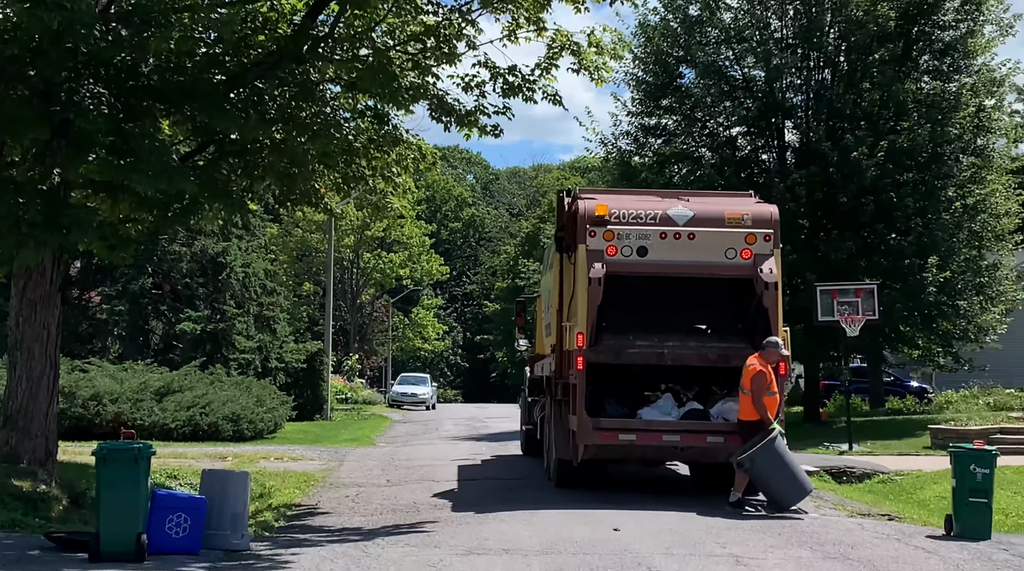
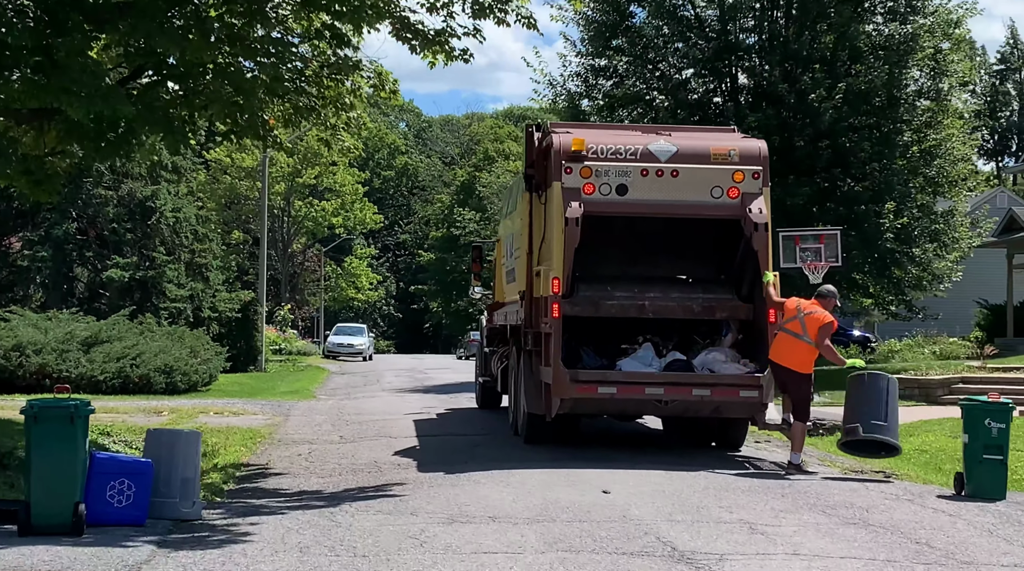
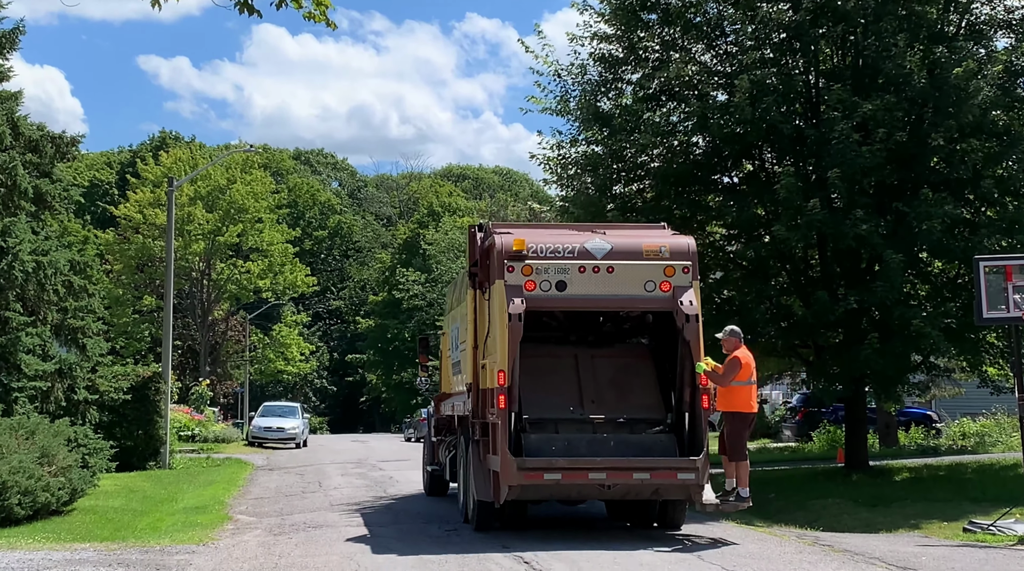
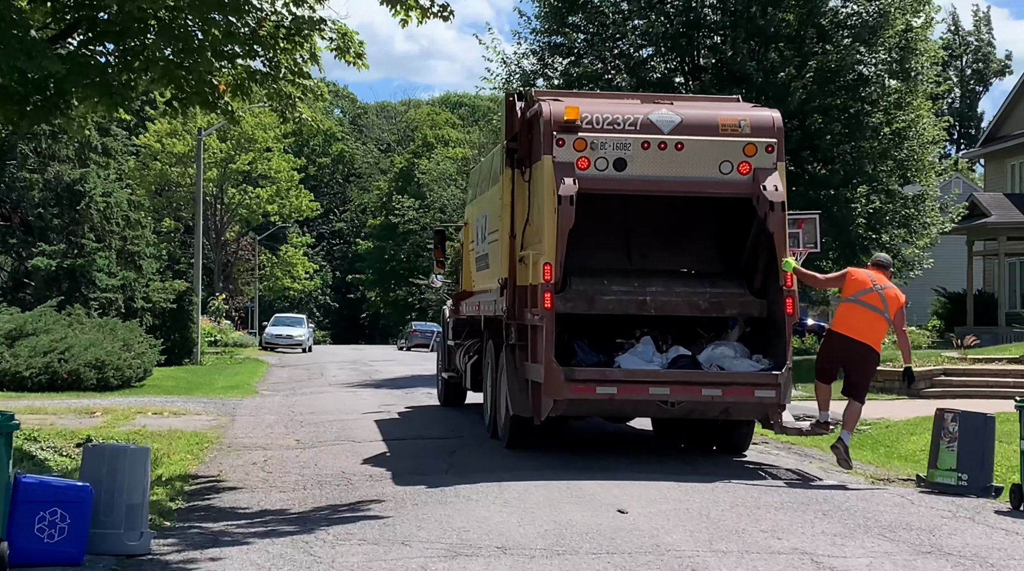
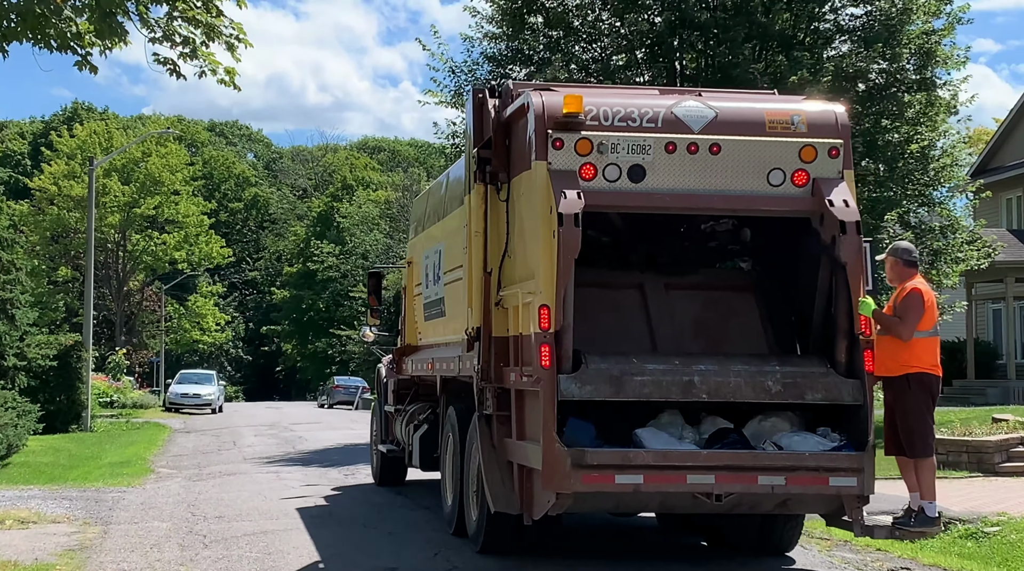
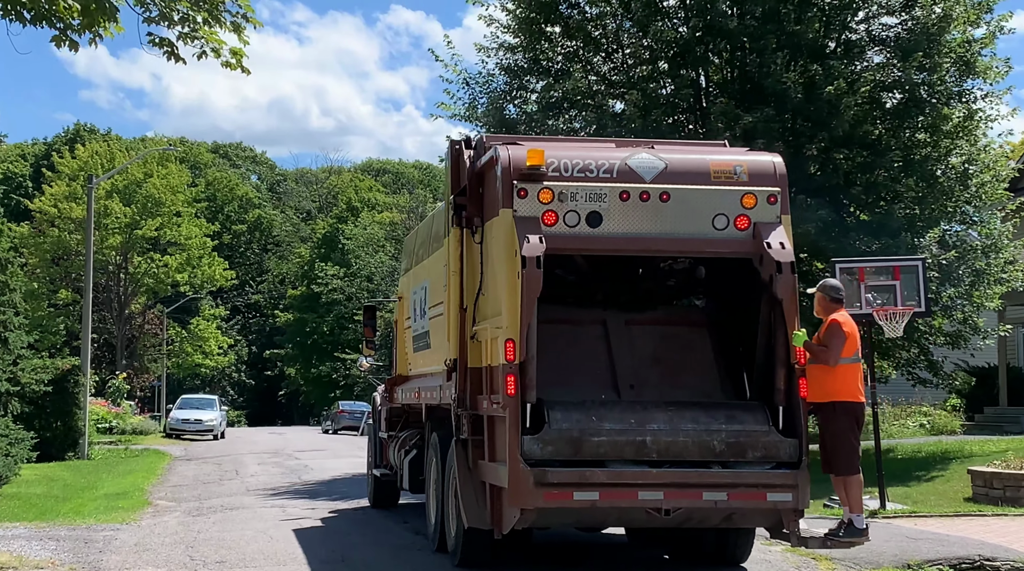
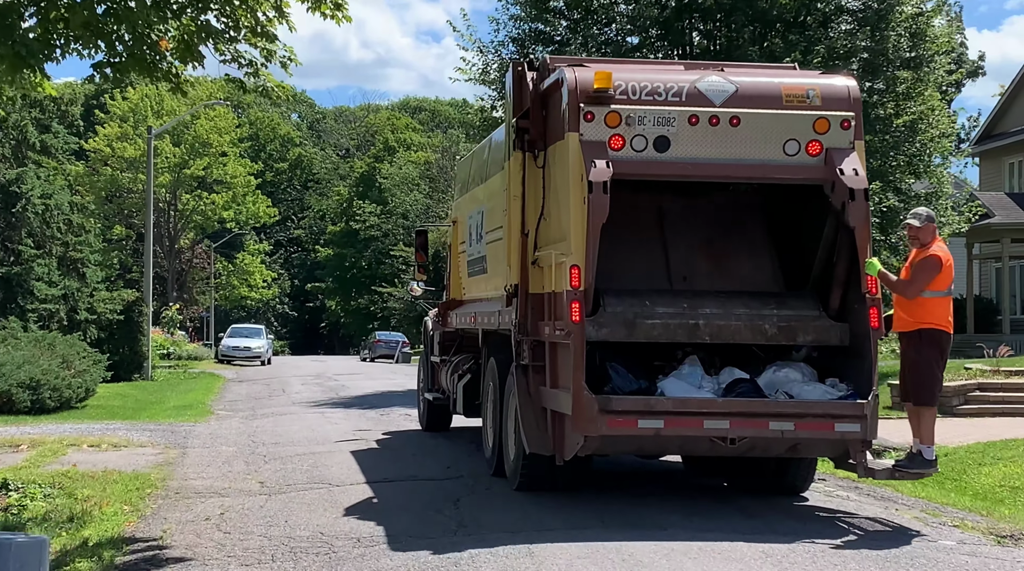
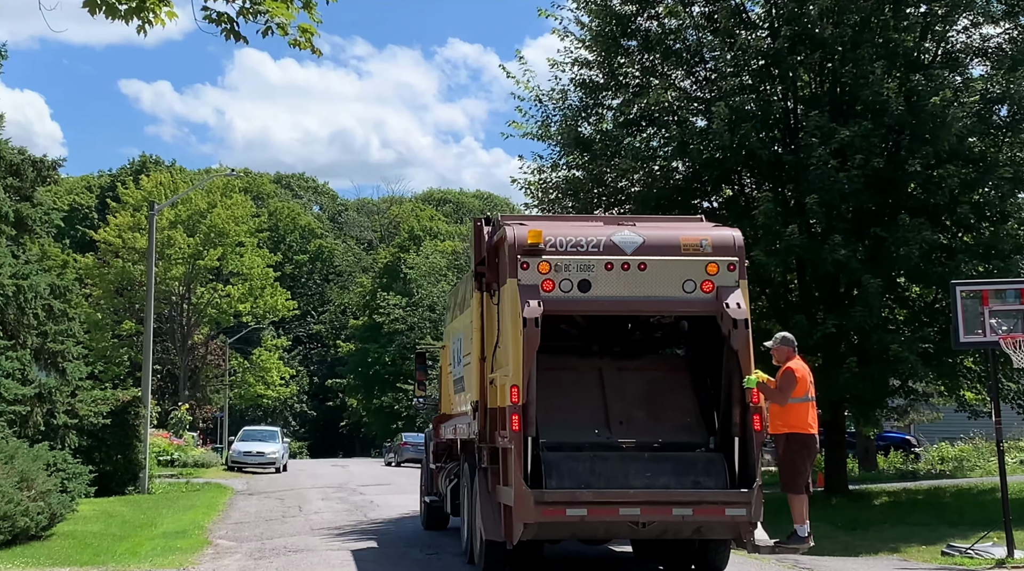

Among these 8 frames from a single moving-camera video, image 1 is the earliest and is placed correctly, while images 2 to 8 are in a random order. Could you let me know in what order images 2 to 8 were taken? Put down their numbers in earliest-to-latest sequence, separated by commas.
2, 4, 7, 5, 6, 8, 3
